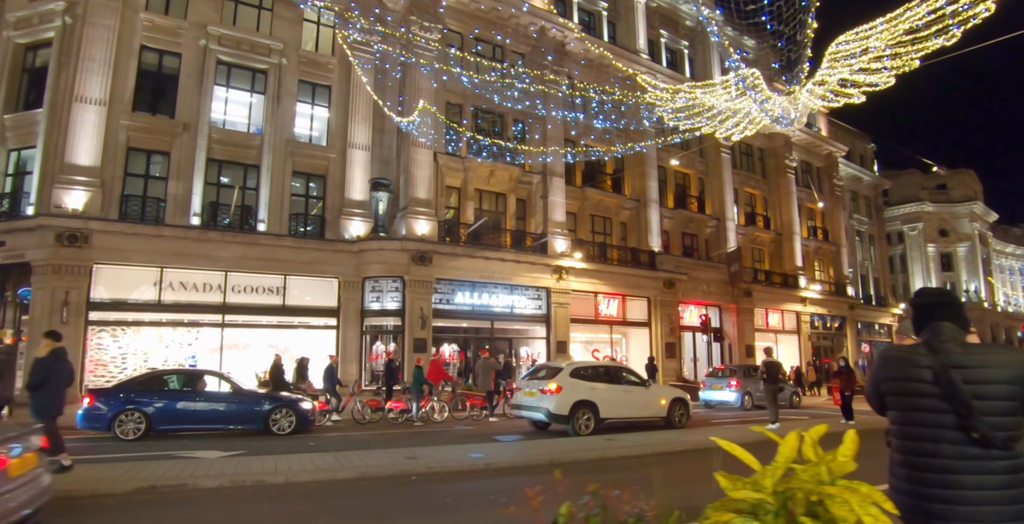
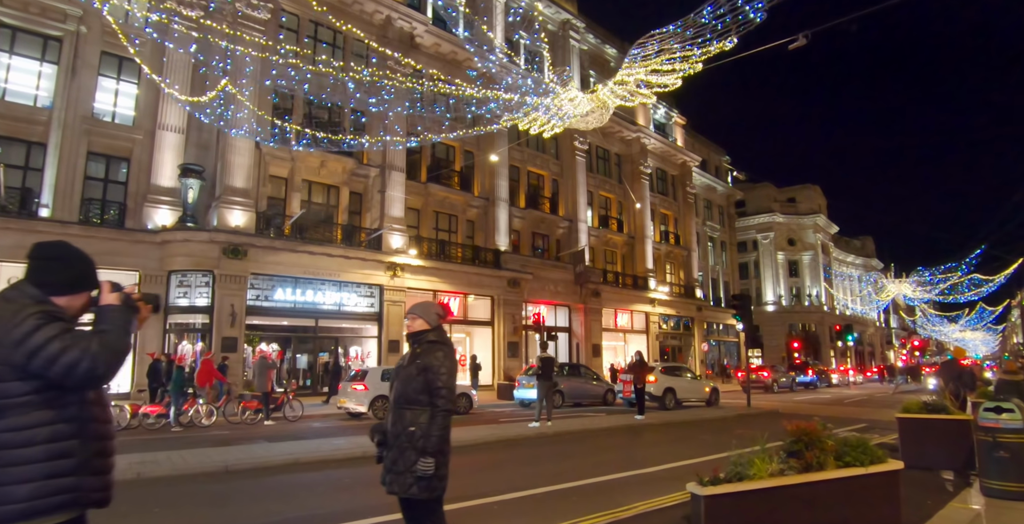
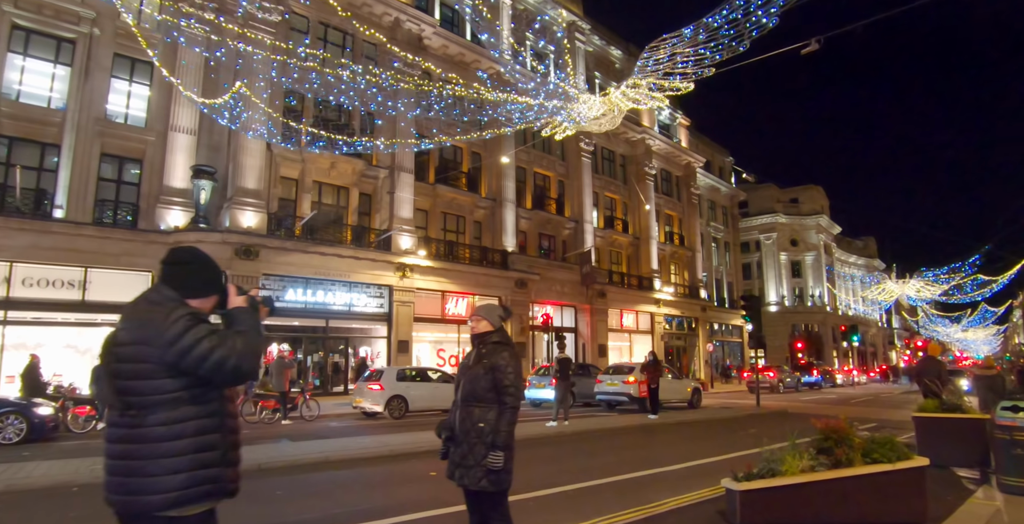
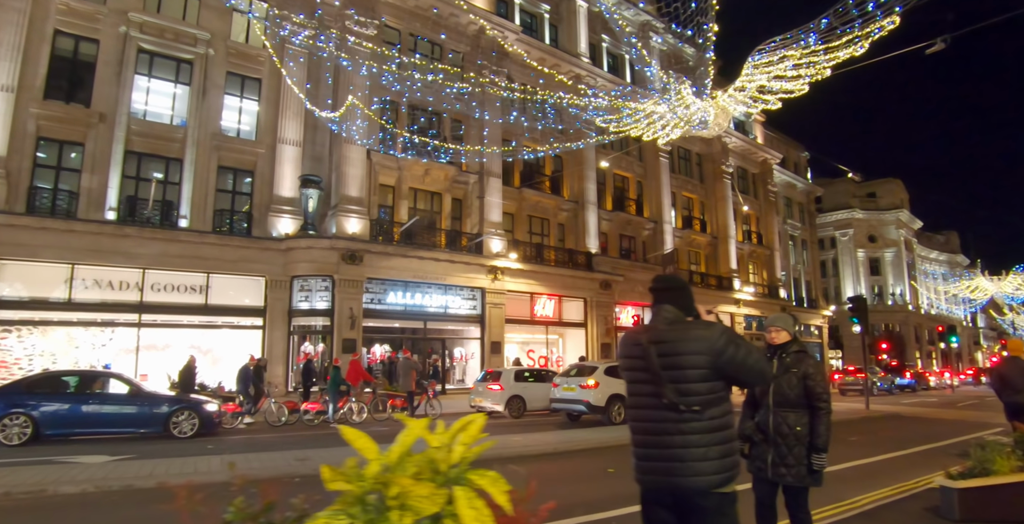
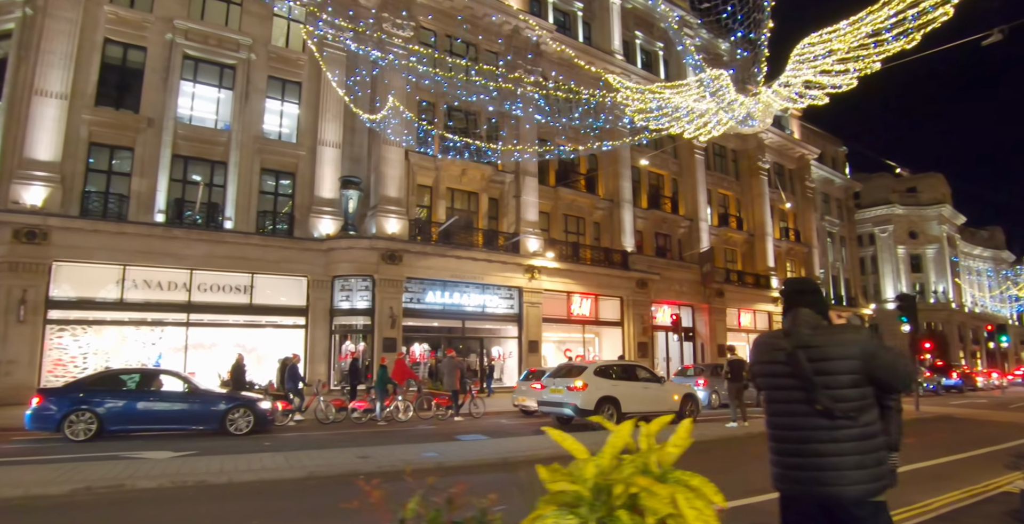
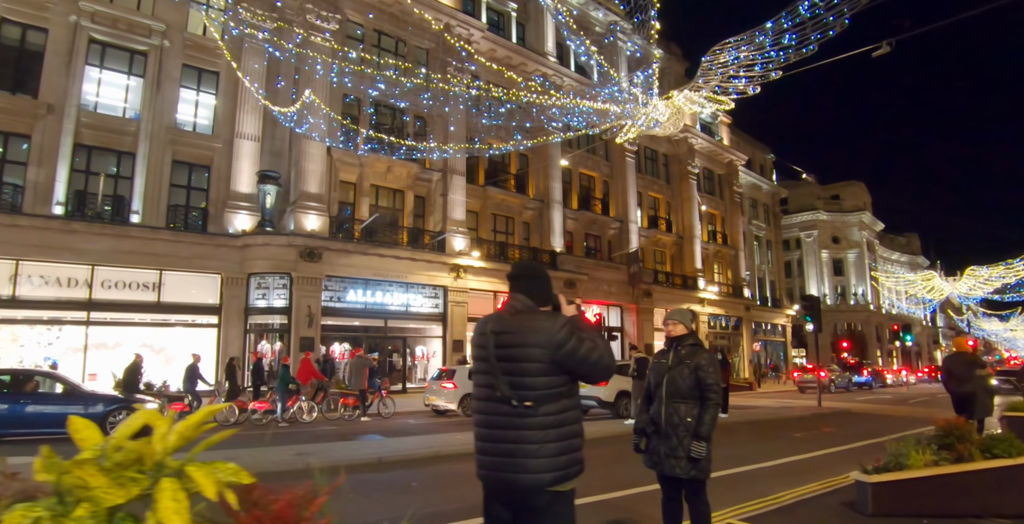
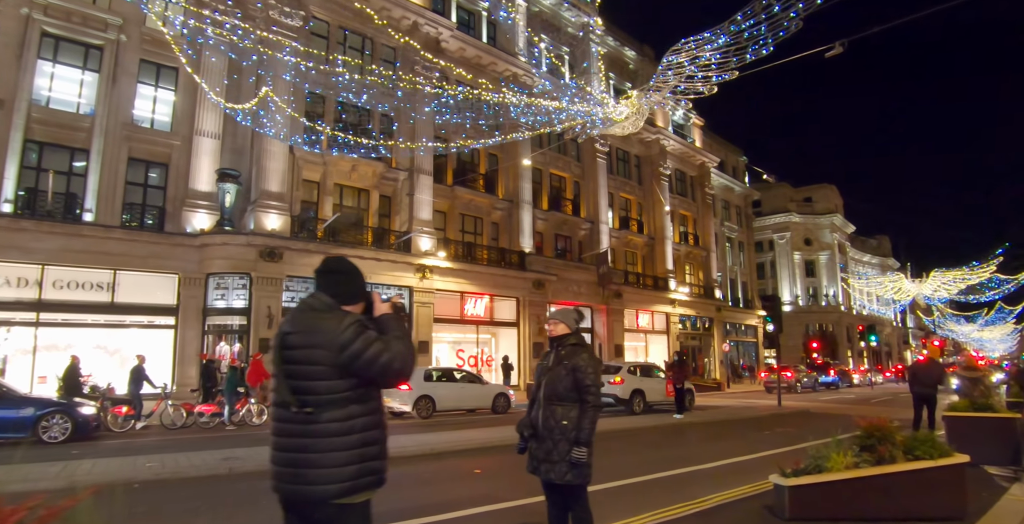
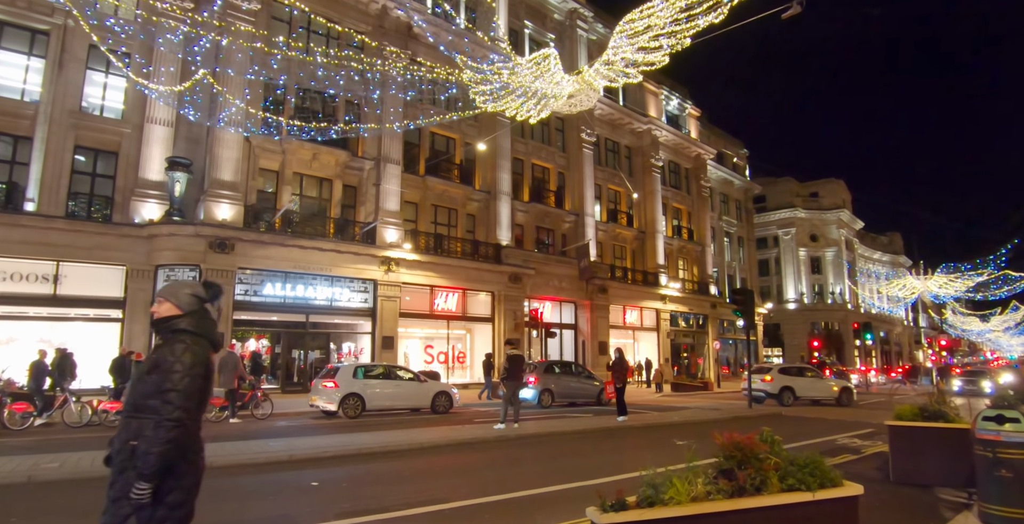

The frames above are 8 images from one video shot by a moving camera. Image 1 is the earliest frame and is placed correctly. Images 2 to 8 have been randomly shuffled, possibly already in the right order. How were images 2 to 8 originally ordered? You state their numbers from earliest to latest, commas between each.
5, 4, 6, 7, 3, 2, 8
